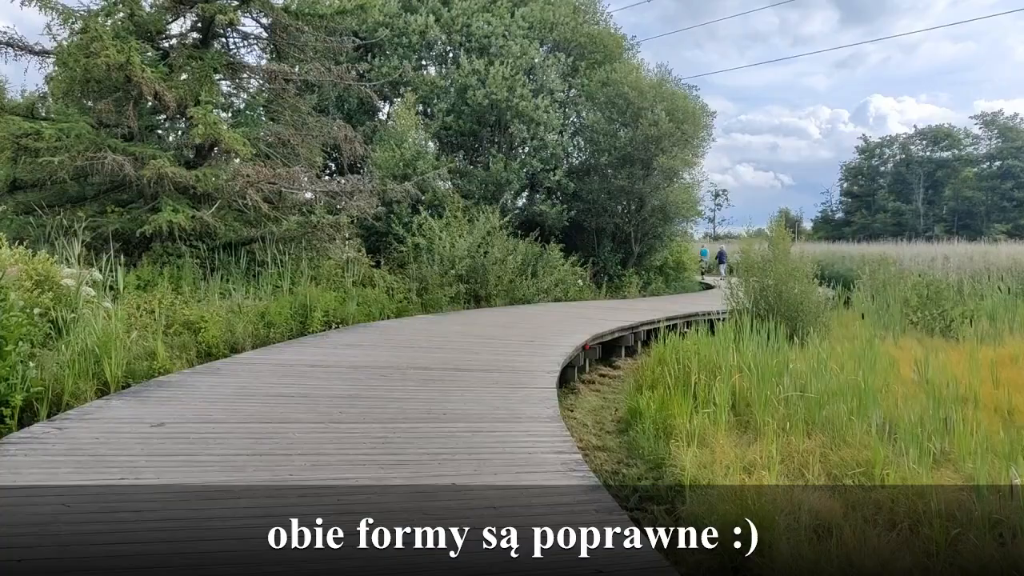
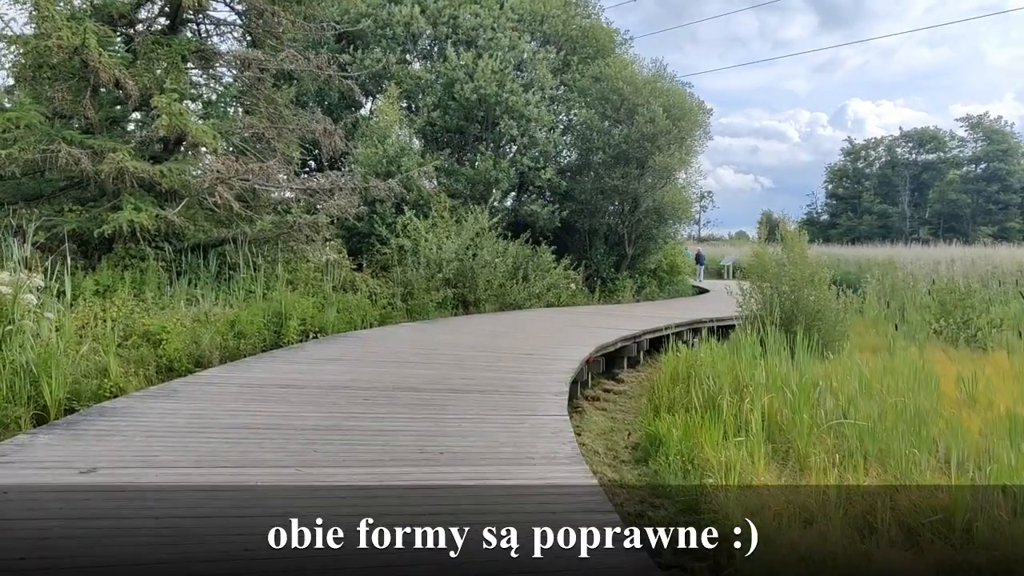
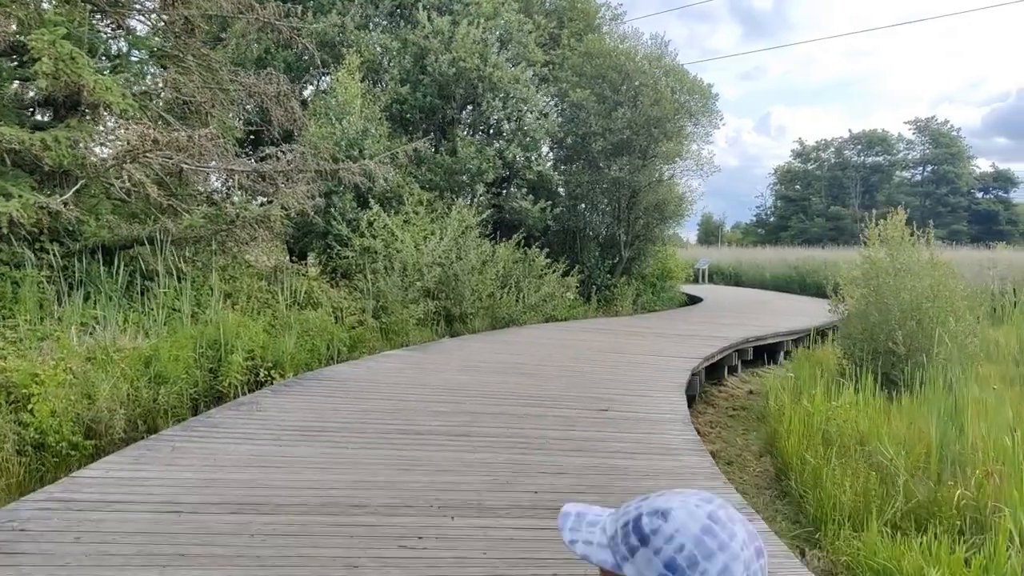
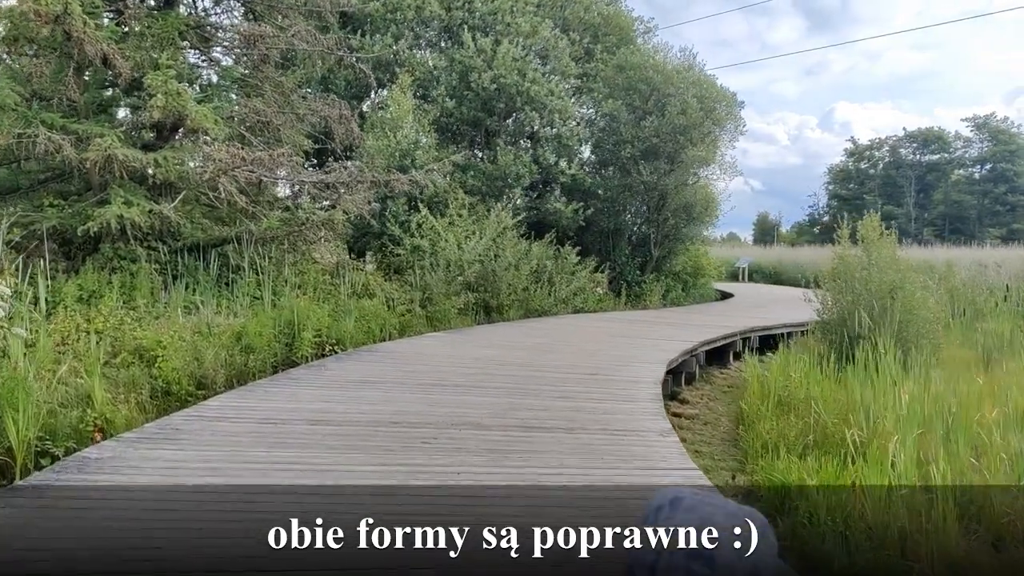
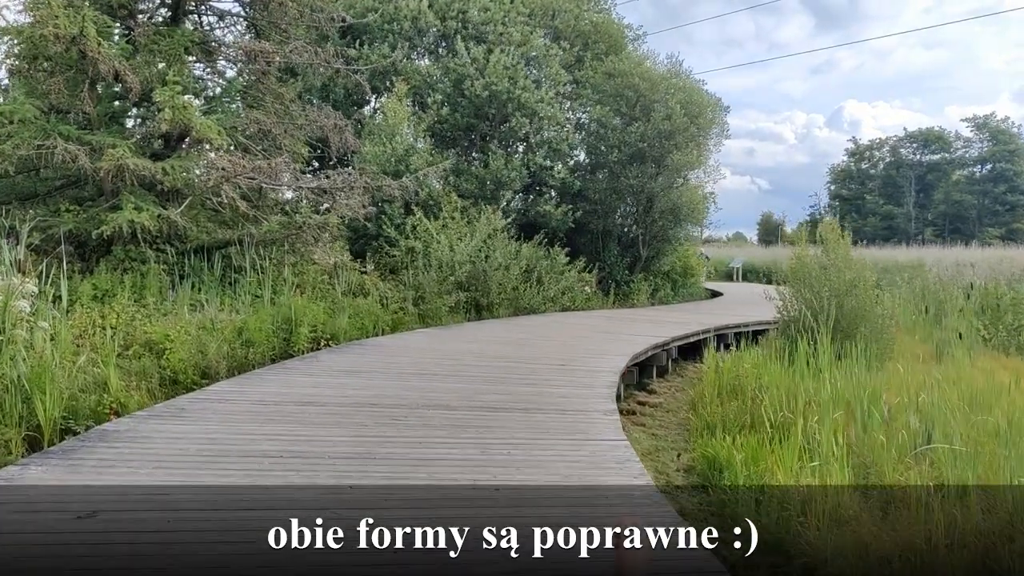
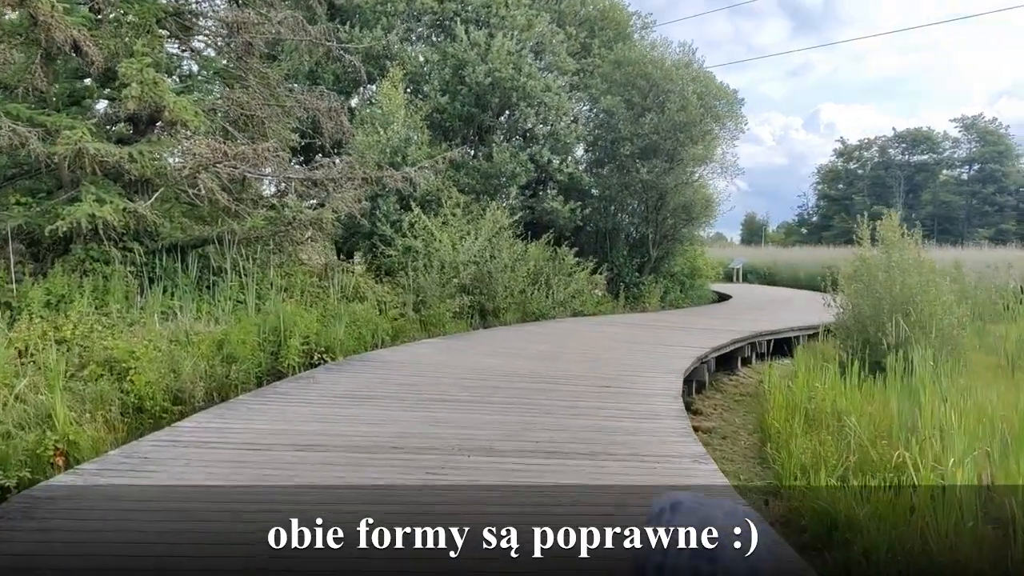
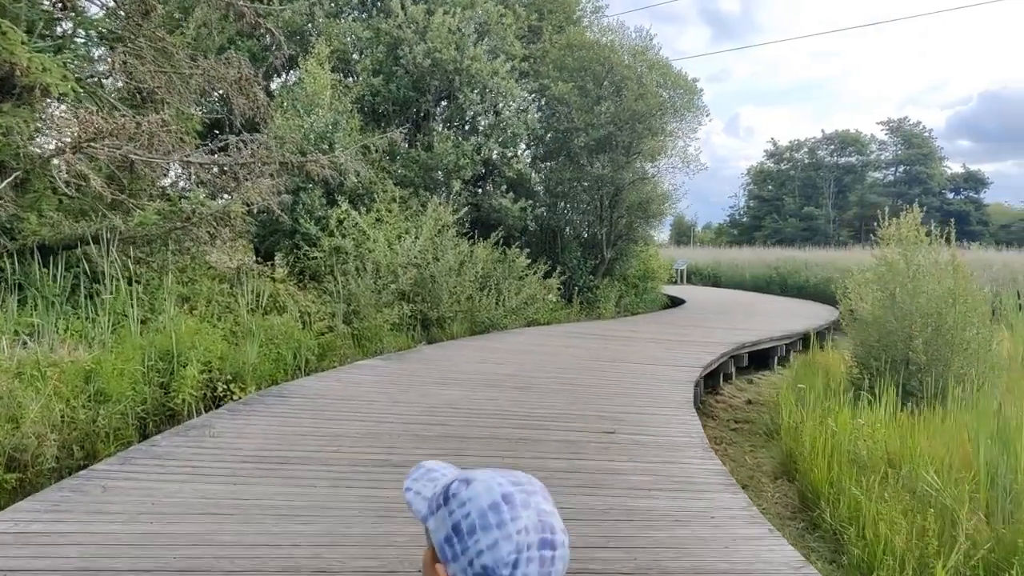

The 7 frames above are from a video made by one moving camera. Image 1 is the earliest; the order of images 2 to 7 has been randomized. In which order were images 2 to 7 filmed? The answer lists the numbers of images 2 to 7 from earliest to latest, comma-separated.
2, 5, 4, 6, 3, 7
